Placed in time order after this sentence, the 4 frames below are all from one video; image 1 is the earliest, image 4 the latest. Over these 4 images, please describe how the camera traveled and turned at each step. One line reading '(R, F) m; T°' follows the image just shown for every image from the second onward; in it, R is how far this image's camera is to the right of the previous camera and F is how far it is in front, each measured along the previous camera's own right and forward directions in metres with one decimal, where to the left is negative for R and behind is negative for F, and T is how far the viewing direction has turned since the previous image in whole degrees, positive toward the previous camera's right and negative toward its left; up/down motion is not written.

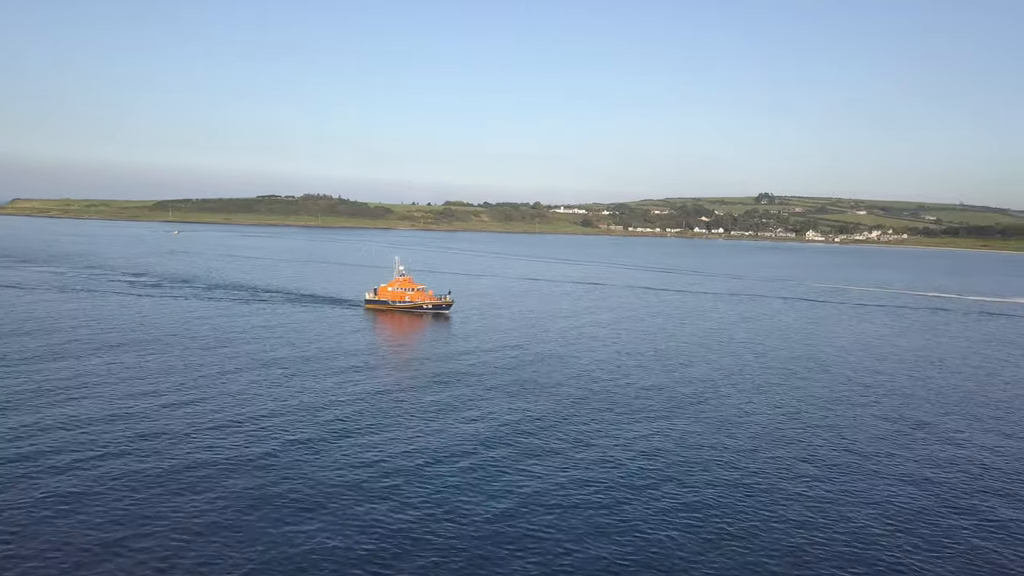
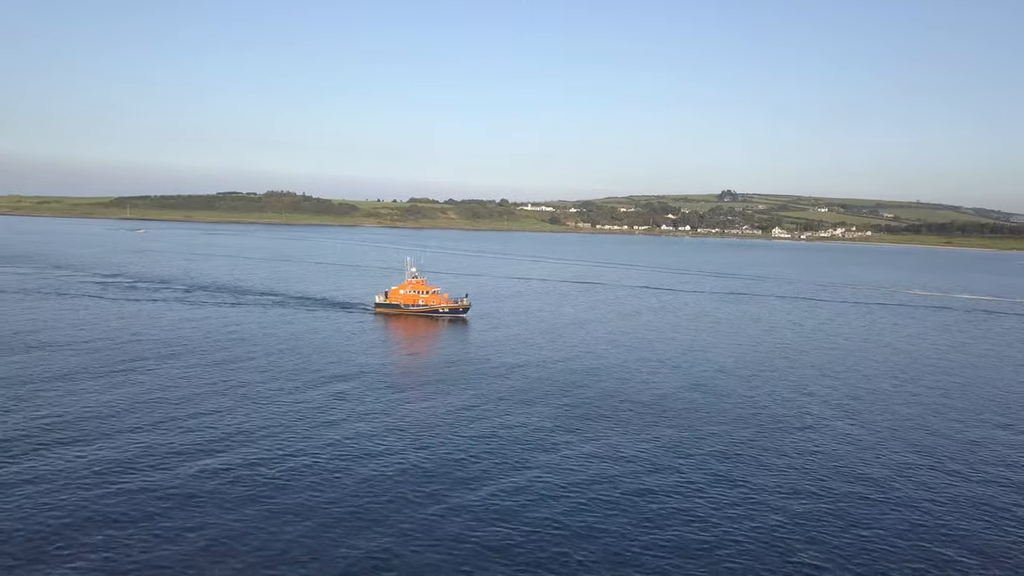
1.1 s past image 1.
(-3.6, +2.5) m; +3°
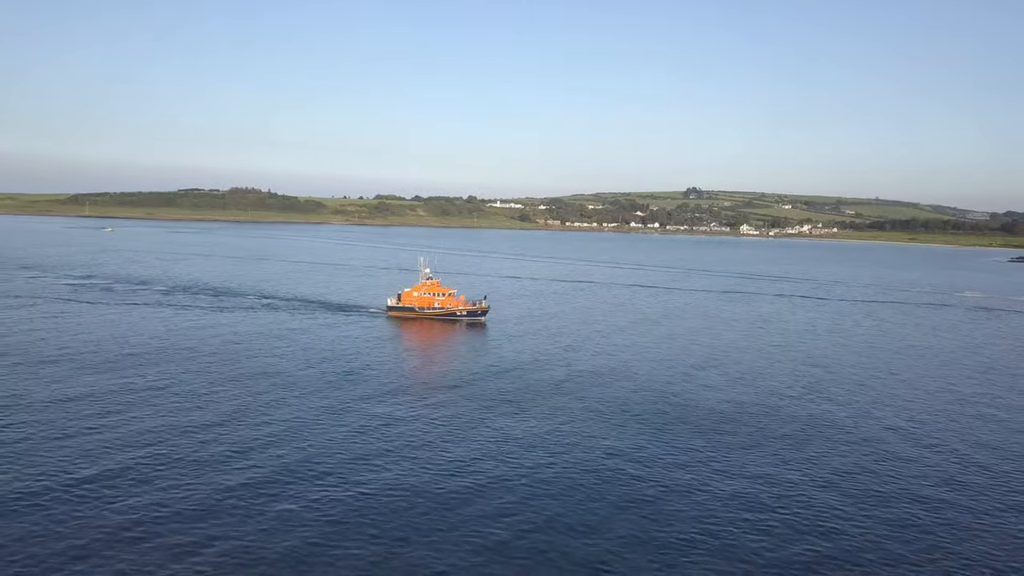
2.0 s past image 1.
(-3.3, +2.2) m; +3°
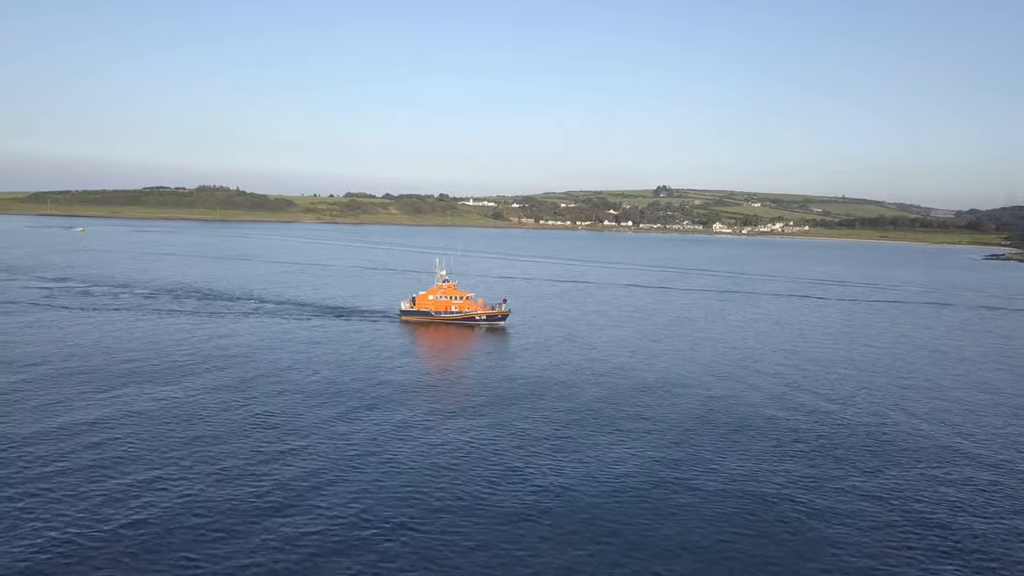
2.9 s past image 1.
(-3.0, +2.2) m; +2°
